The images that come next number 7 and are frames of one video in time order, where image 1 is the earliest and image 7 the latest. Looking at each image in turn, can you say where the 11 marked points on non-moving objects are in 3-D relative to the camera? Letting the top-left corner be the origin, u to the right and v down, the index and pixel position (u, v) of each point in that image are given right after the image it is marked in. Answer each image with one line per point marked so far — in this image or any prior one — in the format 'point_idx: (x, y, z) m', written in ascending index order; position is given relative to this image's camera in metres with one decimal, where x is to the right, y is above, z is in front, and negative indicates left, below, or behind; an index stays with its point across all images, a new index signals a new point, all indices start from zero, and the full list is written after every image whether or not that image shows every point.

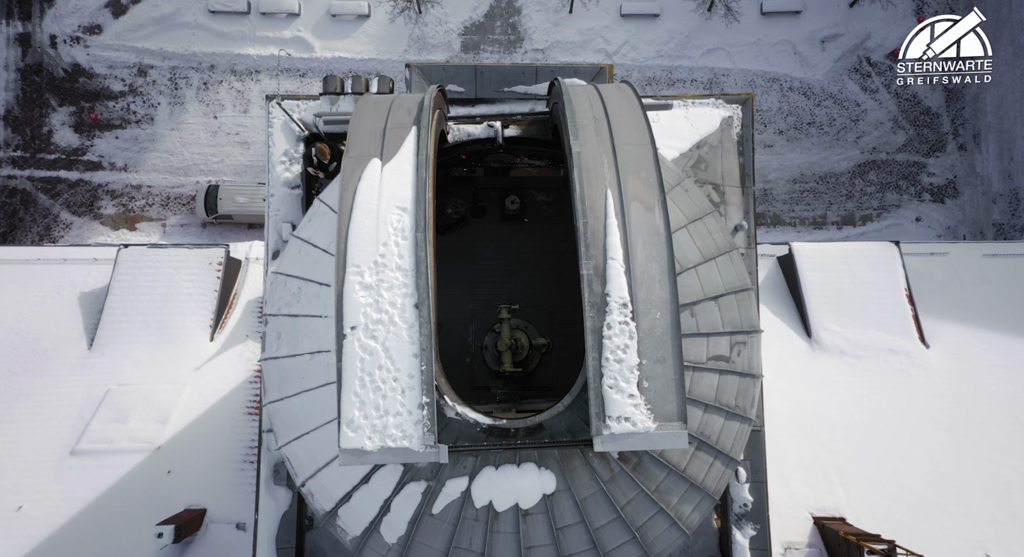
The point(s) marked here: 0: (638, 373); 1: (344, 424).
0: (+2.3, -1.7, +8.3) m
1: (-3.0, -2.6, +8.1) m
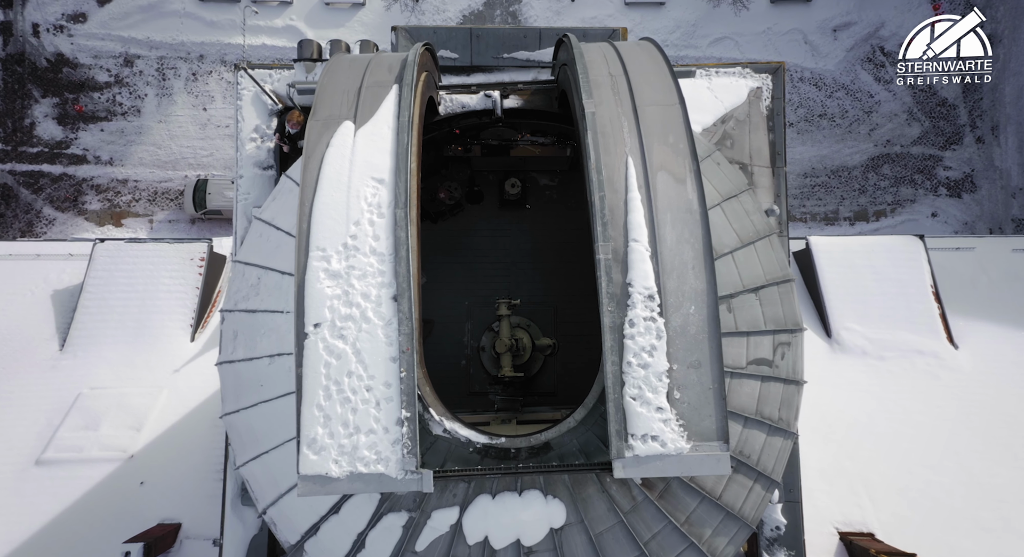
0: (+2.3, -1.5, +6.7) m
1: (-3.0, -2.4, +6.6) m
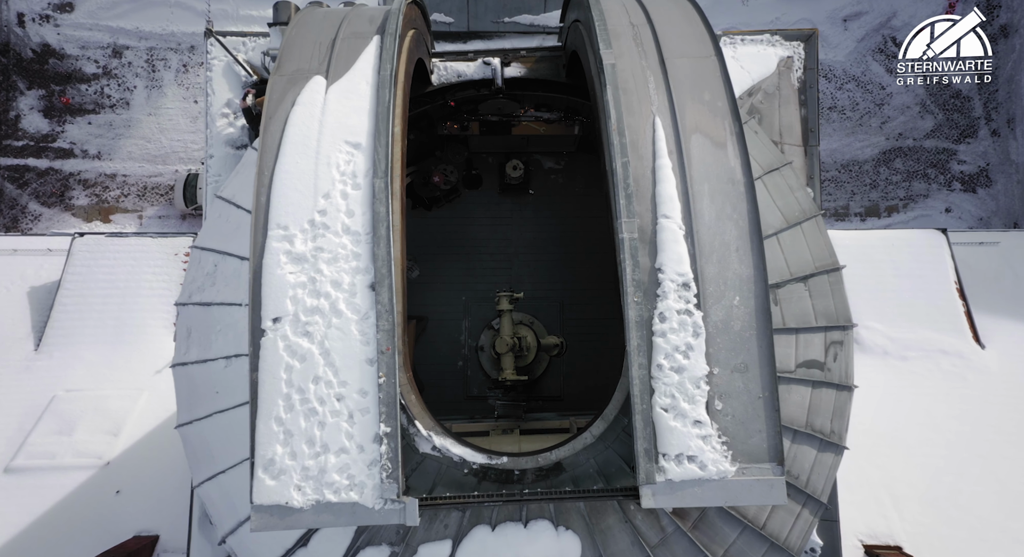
0: (+2.3, -1.3, +5.4) m
1: (-3.0, -2.2, +5.3) m
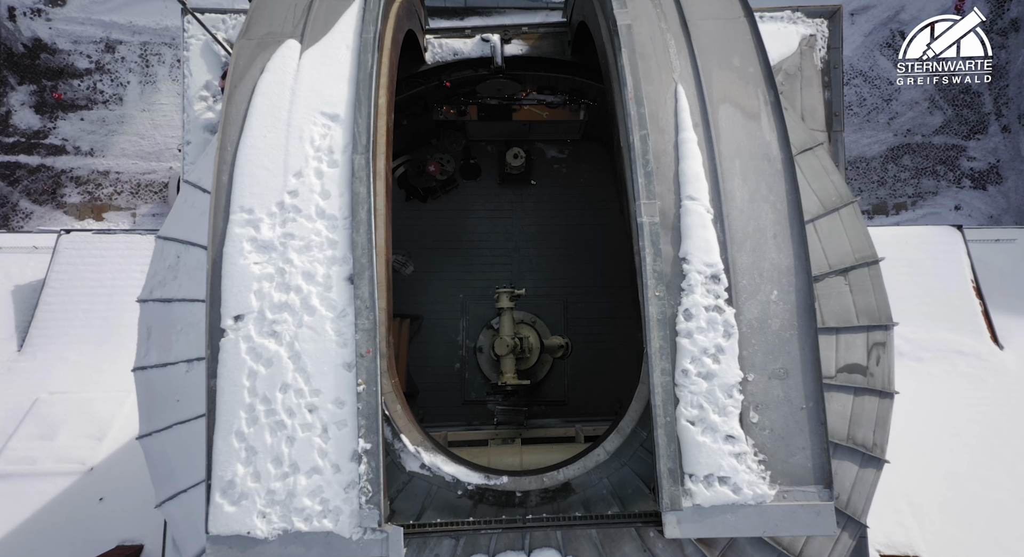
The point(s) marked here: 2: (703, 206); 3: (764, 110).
0: (+2.3, -1.2, +4.7) m
1: (-3.0, -2.1, +4.6) m
2: (+2.1, +0.8, +4.9) m
3: (+2.9, +1.9, +5.2) m
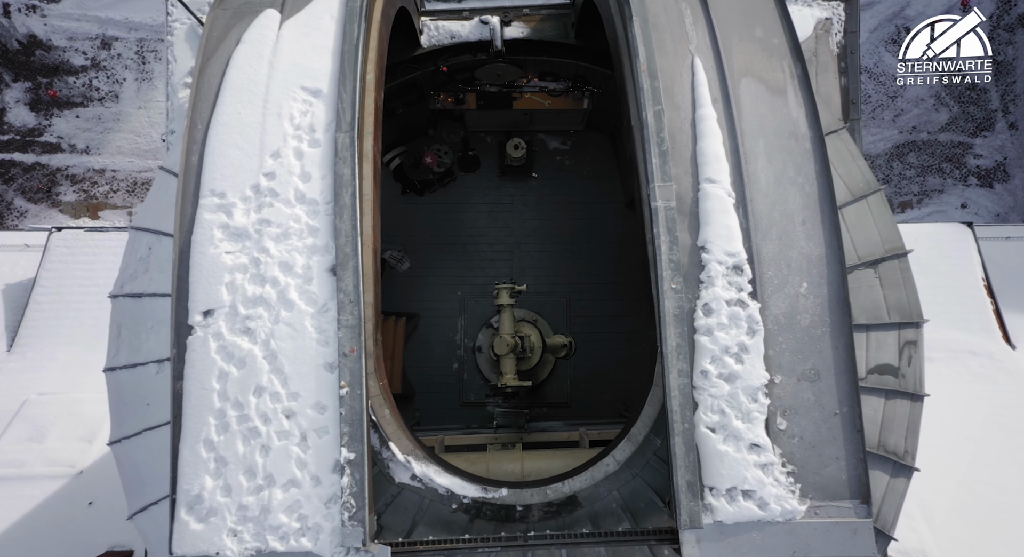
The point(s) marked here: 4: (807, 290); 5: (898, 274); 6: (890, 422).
0: (+2.3, -1.1, +4.2) m
1: (-3.0, -2.1, +4.1) m
2: (+2.1, +0.9, +4.4) m
3: (+2.9, +2.0, +4.7) m
4: (+2.8, -0.1, +4.3) m
5: (+4.7, +0.1, +5.5) m
6: (+4.5, -1.7, +5.4) m
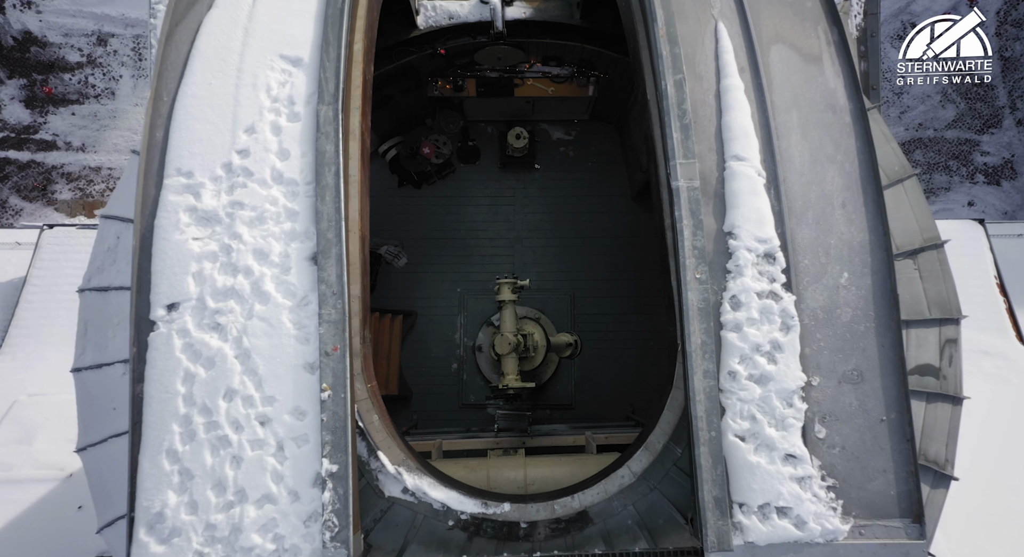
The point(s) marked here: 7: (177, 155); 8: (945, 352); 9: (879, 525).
0: (+2.4, -1.0, +3.7) m
1: (-2.9, -2.0, +3.6) m
2: (+2.1, +1.0, +3.9) m
3: (+2.9, +2.1, +4.2) m
4: (+2.9, 0.0, +3.9) m
5: (+4.7, +0.2, +5.0) m
6: (+4.5, -1.6, +4.9) m
7: (-2.9, +1.1, +4.0) m
8: (+4.7, -0.8, +4.9) m
9: (+2.9, -2.0, +3.6) m
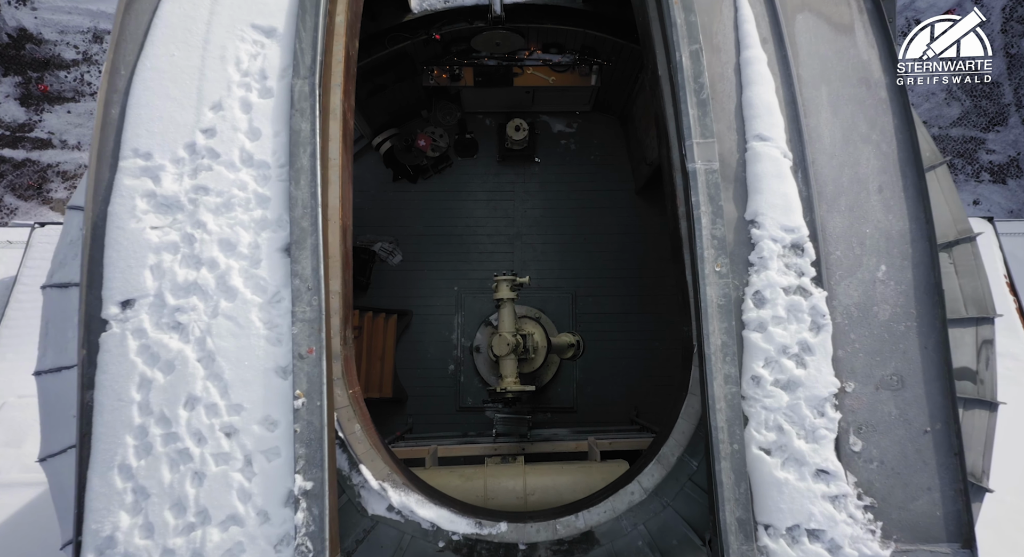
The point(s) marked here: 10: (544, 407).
0: (+2.4, -1.0, +3.3) m
1: (-3.0, -1.9, +3.2) m
2: (+2.1, +1.0, +3.5) m
3: (+2.9, +2.2, +3.8) m
4: (+2.8, 0.0, +3.4) m
5: (+4.7, +0.2, +4.6) m
6: (+4.5, -1.5, +4.5) m
7: (-3.0, +1.1, +3.6) m
8: (+4.7, -0.7, +4.5) m
9: (+2.9, -1.9, +3.2) m
10: (+0.6, -2.4, +8.5) m
